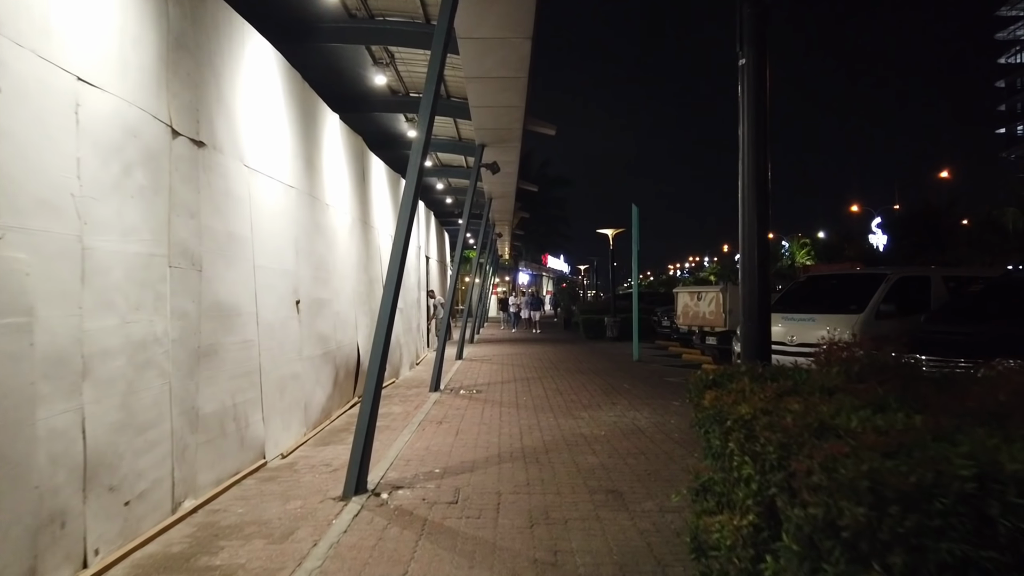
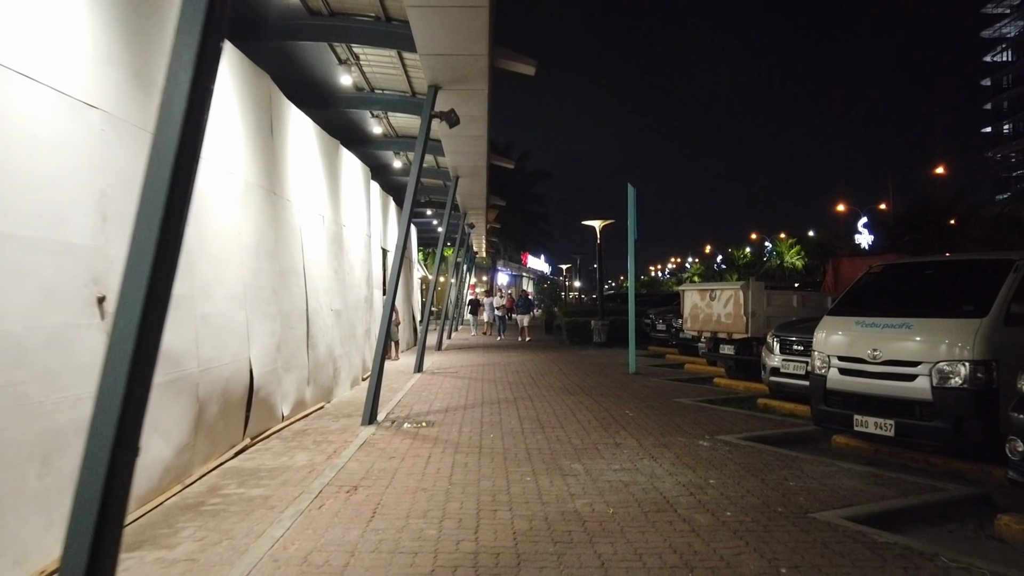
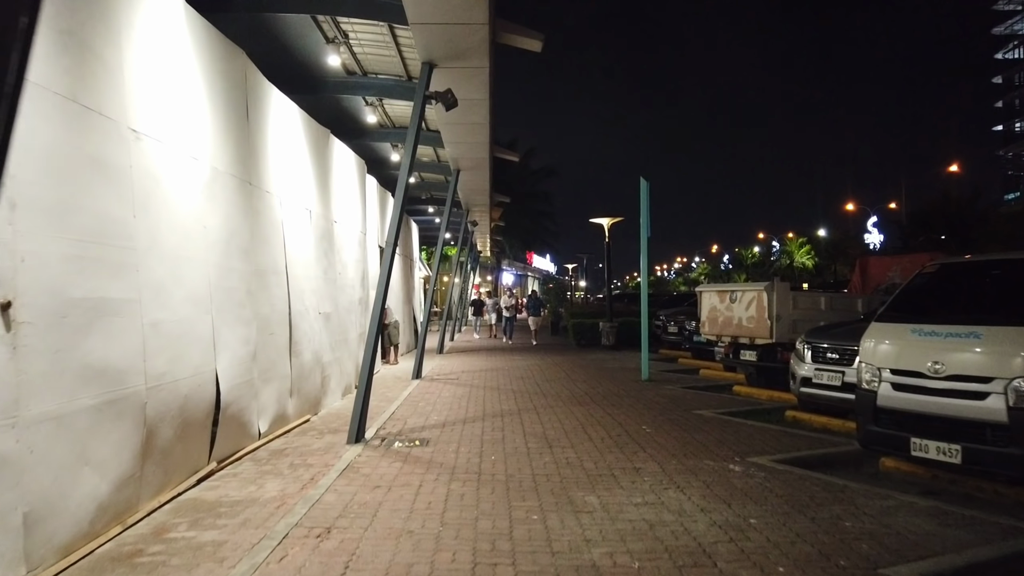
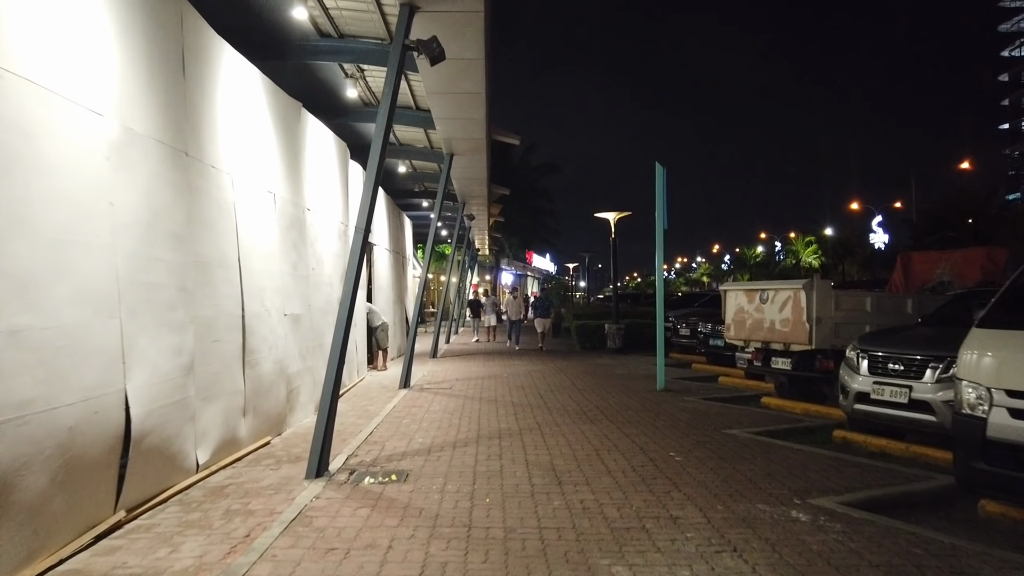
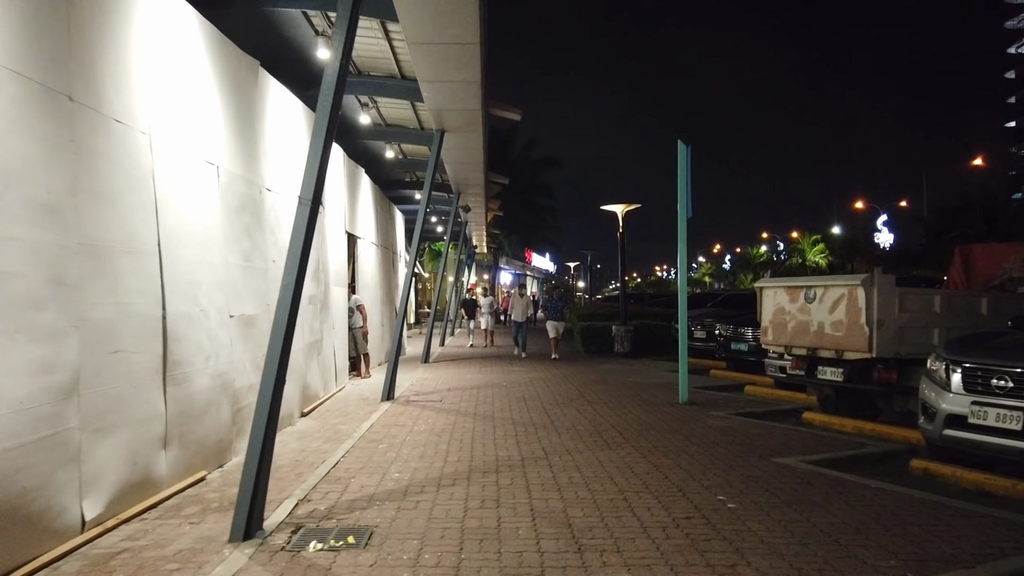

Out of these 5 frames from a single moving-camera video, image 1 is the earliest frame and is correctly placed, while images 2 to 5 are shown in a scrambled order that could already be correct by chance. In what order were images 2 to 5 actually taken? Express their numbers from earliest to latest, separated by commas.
2, 3, 4, 5
